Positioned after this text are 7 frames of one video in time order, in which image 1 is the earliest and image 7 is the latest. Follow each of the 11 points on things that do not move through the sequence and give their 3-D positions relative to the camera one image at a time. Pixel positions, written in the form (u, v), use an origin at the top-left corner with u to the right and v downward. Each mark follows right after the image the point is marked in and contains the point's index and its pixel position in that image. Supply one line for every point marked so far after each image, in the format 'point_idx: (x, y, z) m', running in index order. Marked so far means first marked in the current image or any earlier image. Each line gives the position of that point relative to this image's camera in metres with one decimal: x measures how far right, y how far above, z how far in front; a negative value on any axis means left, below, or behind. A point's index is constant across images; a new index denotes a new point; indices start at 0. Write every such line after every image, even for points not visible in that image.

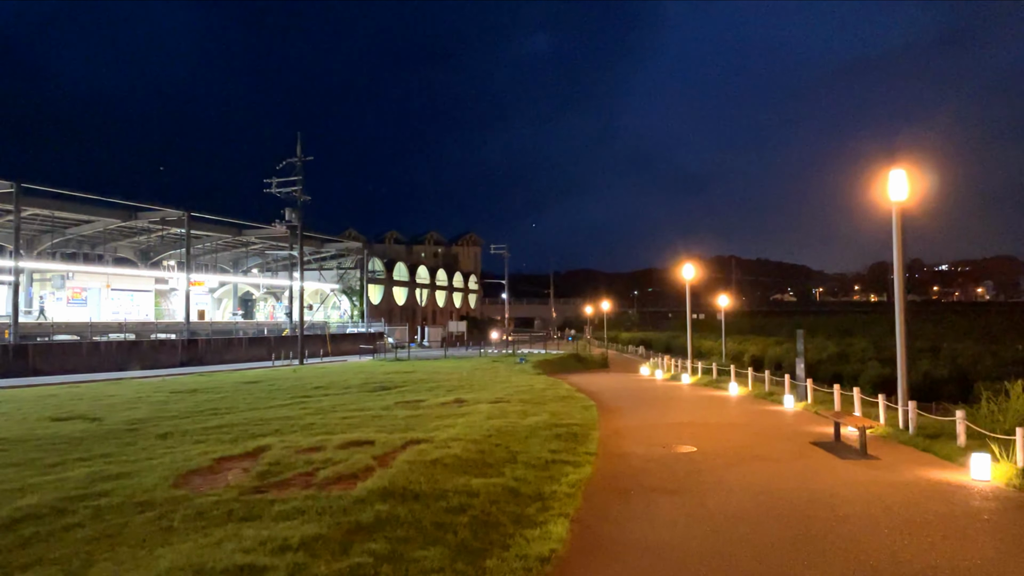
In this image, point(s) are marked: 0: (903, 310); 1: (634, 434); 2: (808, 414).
0: (+7.3, -0.5, +14.0) m
1: (+2.3, -2.7, +14.0) m
2: (+6.7, -2.9, +17.2) m
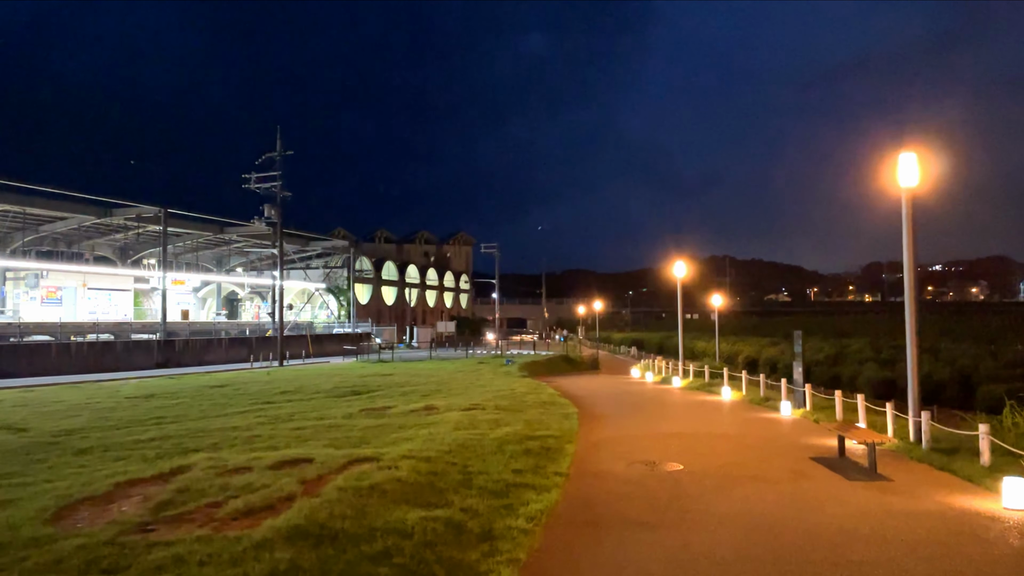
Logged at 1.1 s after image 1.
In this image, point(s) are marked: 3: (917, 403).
0: (+6.7, -0.4, +12.6) m
1: (+1.7, -2.7, +12.5) m
2: (+6.2, -2.8, +15.7) m
3: (+6.7, -1.9, +12.4) m
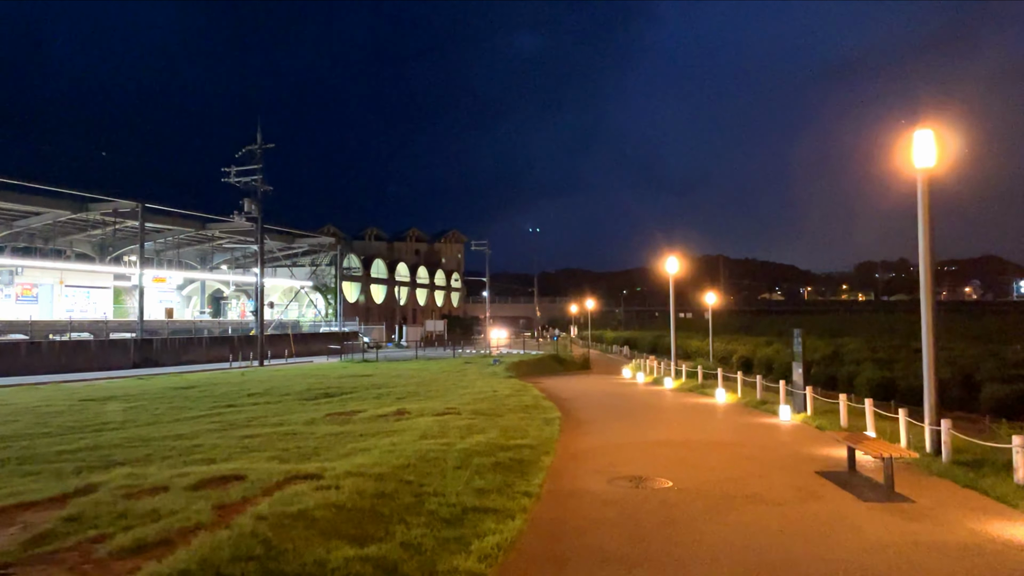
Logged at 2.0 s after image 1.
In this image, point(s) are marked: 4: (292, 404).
0: (+6.2, -0.3, +11.3) m
1: (+1.3, -2.6, +11.2) m
2: (+5.7, -2.7, +14.4) m
3: (+6.2, -1.8, +11.1) m
4: (-5.8, -3.1, +19.7) m
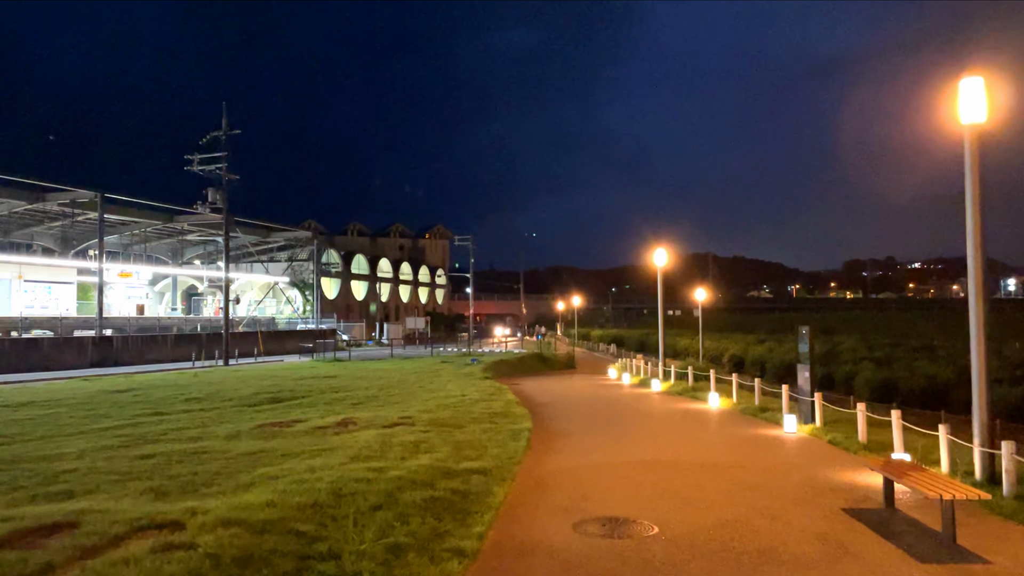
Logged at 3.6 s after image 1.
0: (+5.6, -0.1, +9.0) m
1: (+0.6, -2.4, +8.9) m
2: (+5.0, -2.5, +12.2) m
3: (+5.6, -1.6, +8.9) m
4: (-6.5, -2.8, +17.3) m
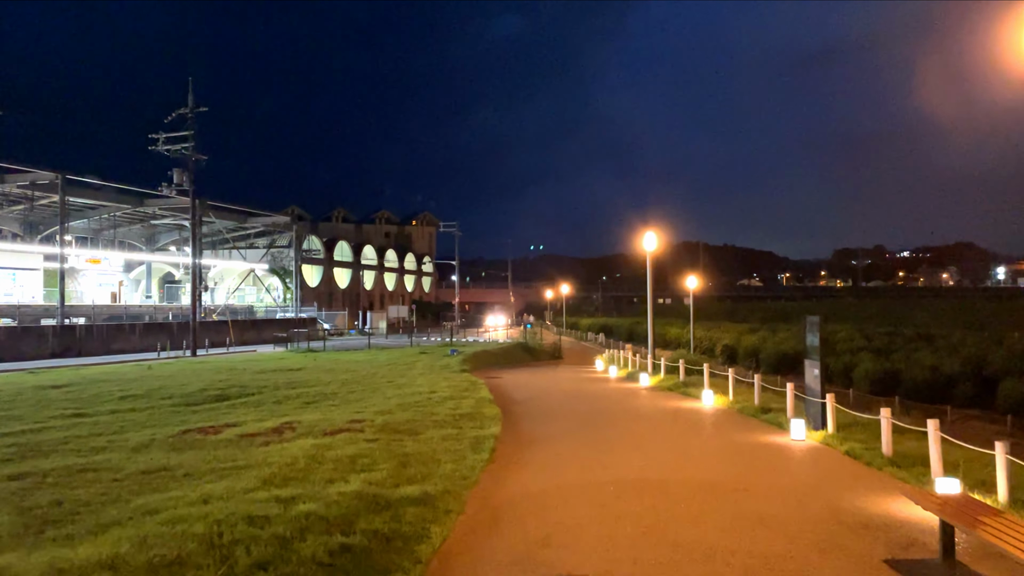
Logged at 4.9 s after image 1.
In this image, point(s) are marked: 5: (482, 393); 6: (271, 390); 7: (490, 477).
0: (+5.1, 0.0, +7.1) m
1: (+0.1, -2.2, +7.0) m
2: (+4.4, -2.3, +10.3) m
3: (+5.1, -1.4, +7.0) m
4: (-7.1, -2.5, +15.3) m
5: (-0.8, -2.7, +19.1) m
6: (-6.2, -2.6, +19.2) m
7: (-0.3, -2.3, +9.2) m
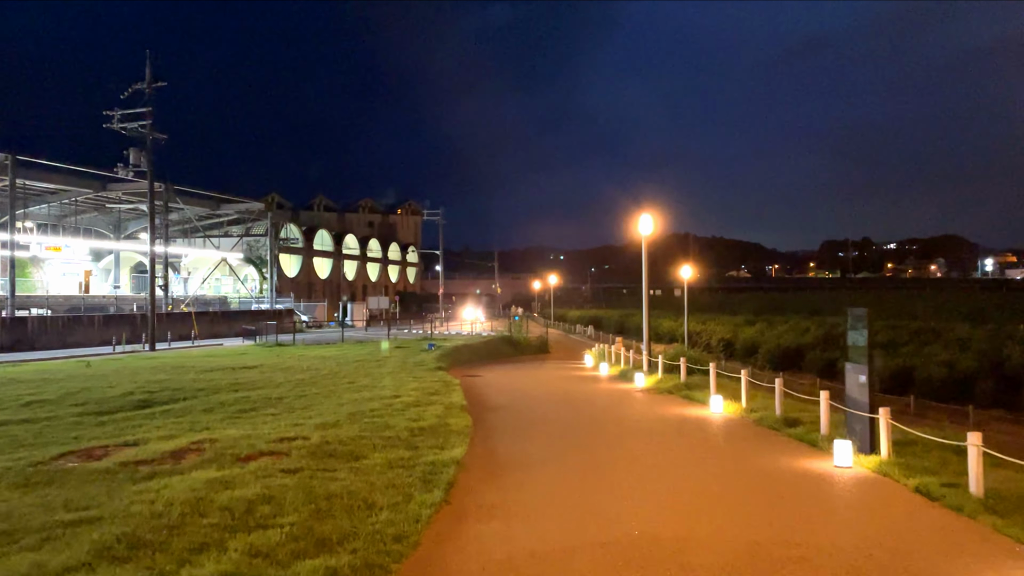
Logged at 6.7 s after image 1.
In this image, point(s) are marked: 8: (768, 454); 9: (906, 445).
0: (+4.8, +0.2, +4.6) m
1: (-0.2, -2.1, +4.4) m
2: (+4.0, -2.1, +7.8) m
3: (+4.7, -1.3, +4.5) m
4: (-7.6, -2.3, +12.6) m
5: (-1.3, -2.4, +16.5) m
6: (-6.7, -2.3, +16.5) m
7: (-0.7, -2.1, +6.6) m
8: (+3.4, -2.2, +10.0) m
9: (+5.0, -2.0, +9.7) m
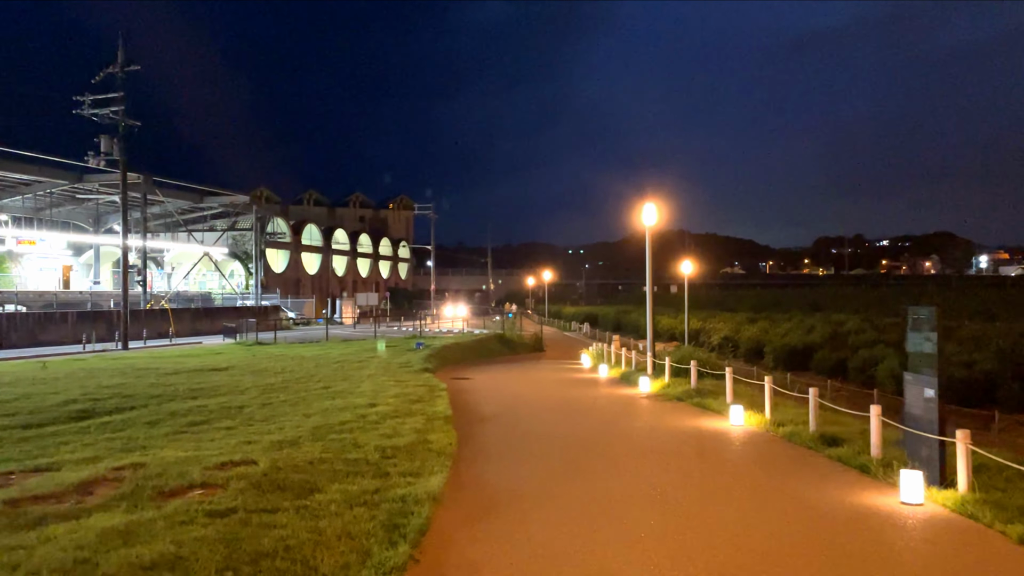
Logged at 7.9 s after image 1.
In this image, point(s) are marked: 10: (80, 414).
0: (+4.7, +0.2, +2.8) m
1: (-0.3, -2.0, +2.6) m
2: (+4.0, -2.1, +6.0) m
3: (+4.7, -1.3, +2.7) m
4: (-7.7, -2.2, +10.7) m
5: (-1.5, -2.3, +14.7) m
6: (-6.8, -2.2, +14.6) m
7: (-0.7, -2.1, +4.8) m
8: (+3.3, -2.2, +8.2) m
9: (+4.9, -2.0, +7.9) m
10: (-7.6, -2.2, +13.4) m
